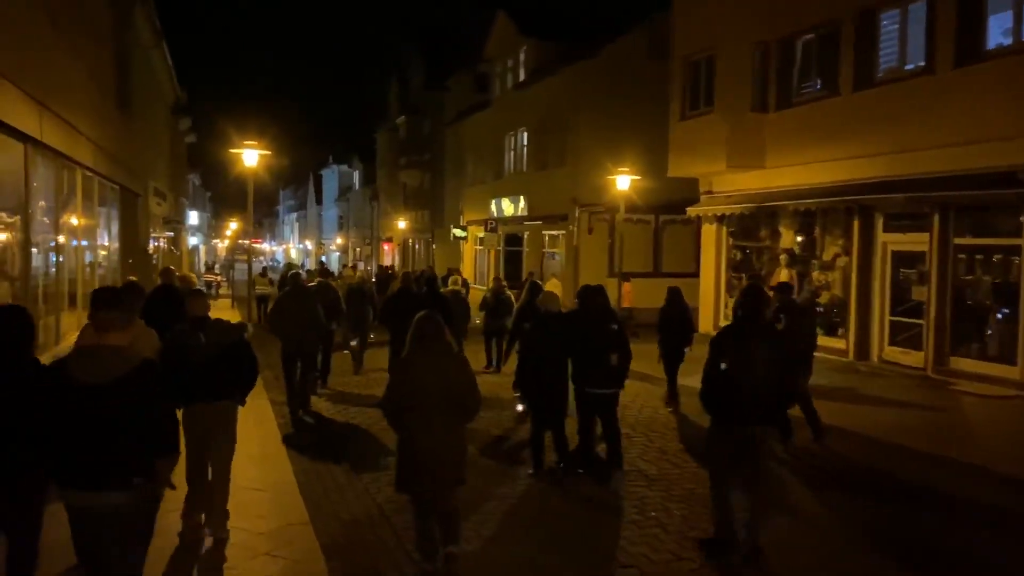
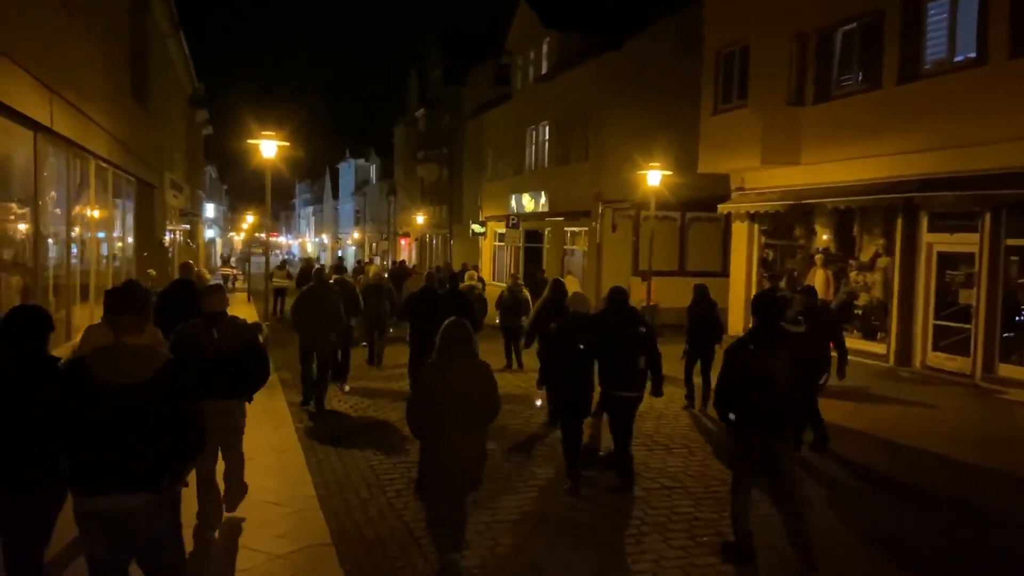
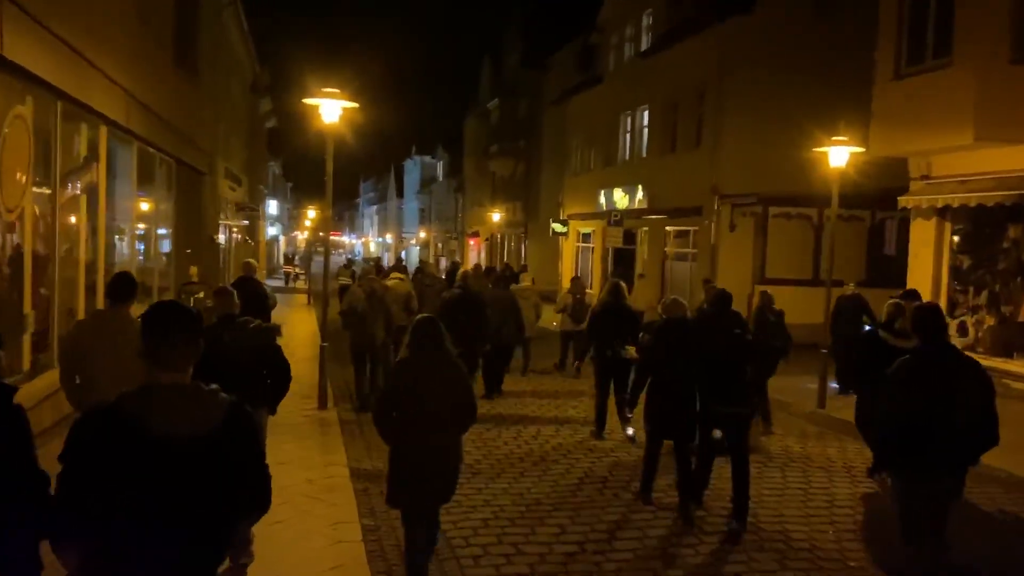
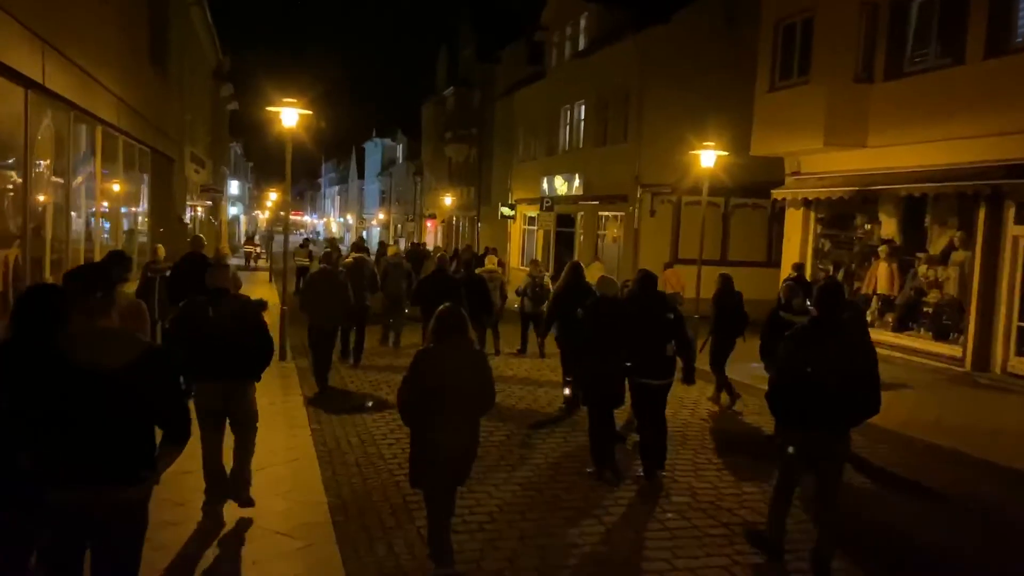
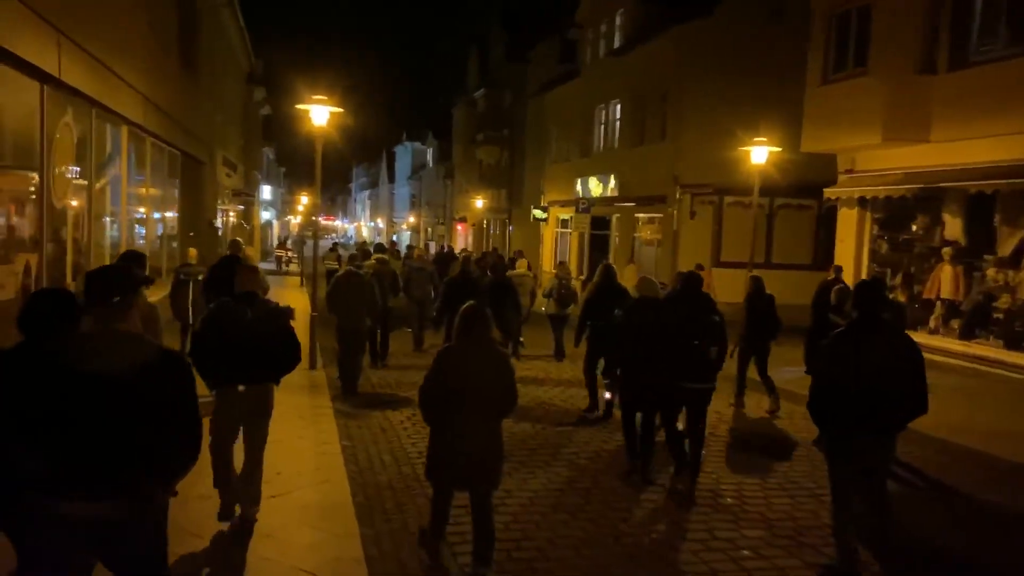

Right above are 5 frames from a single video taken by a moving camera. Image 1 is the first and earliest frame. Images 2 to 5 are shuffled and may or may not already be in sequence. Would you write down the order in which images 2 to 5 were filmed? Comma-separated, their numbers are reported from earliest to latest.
2, 4, 5, 3
